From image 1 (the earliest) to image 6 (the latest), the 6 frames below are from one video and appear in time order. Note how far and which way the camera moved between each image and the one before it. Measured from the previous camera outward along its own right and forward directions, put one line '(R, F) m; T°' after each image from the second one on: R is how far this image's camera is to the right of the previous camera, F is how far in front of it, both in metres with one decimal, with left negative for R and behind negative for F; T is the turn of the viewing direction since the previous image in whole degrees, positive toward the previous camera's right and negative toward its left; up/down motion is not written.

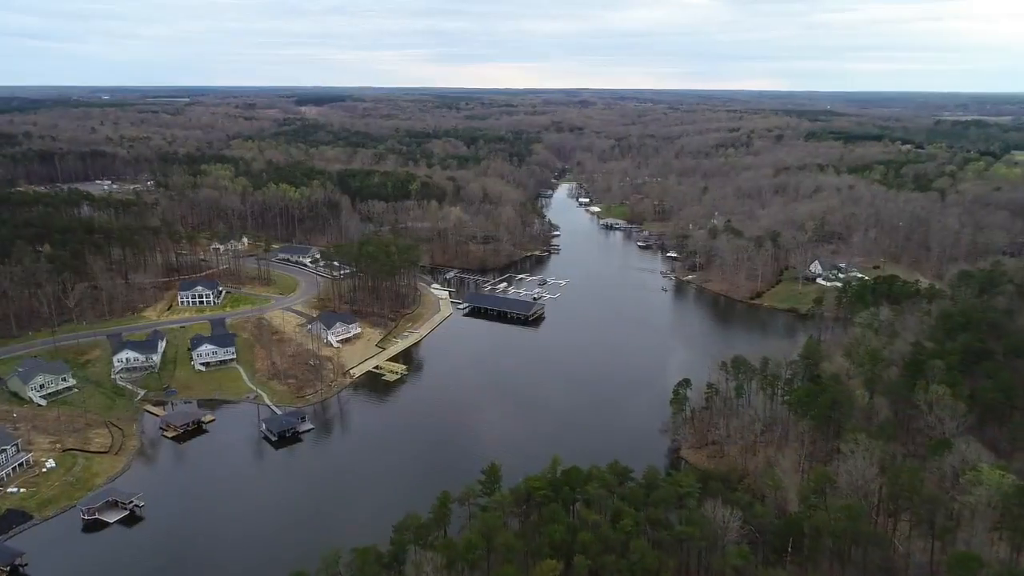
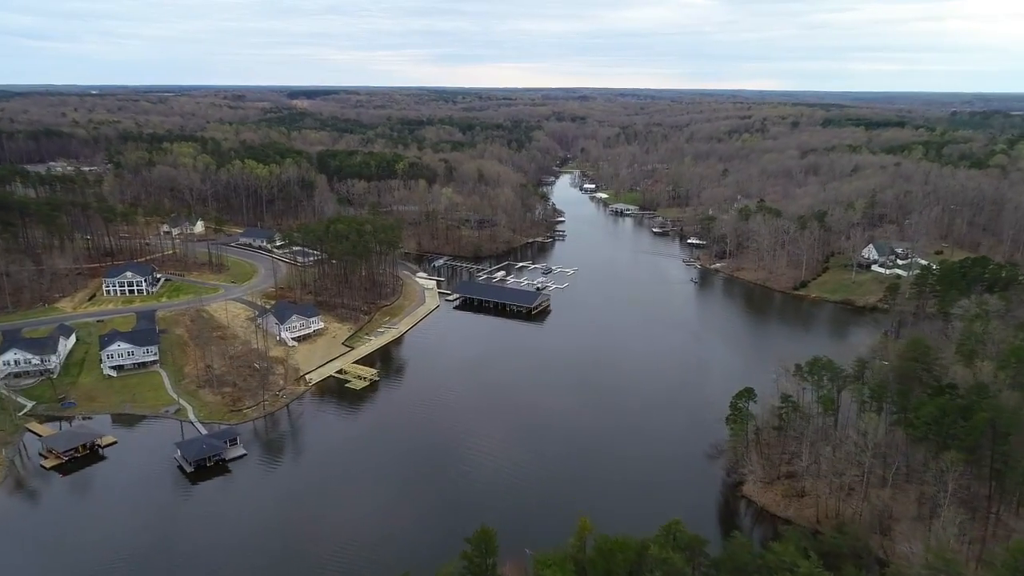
(-0.1, +9.4) m; 0°
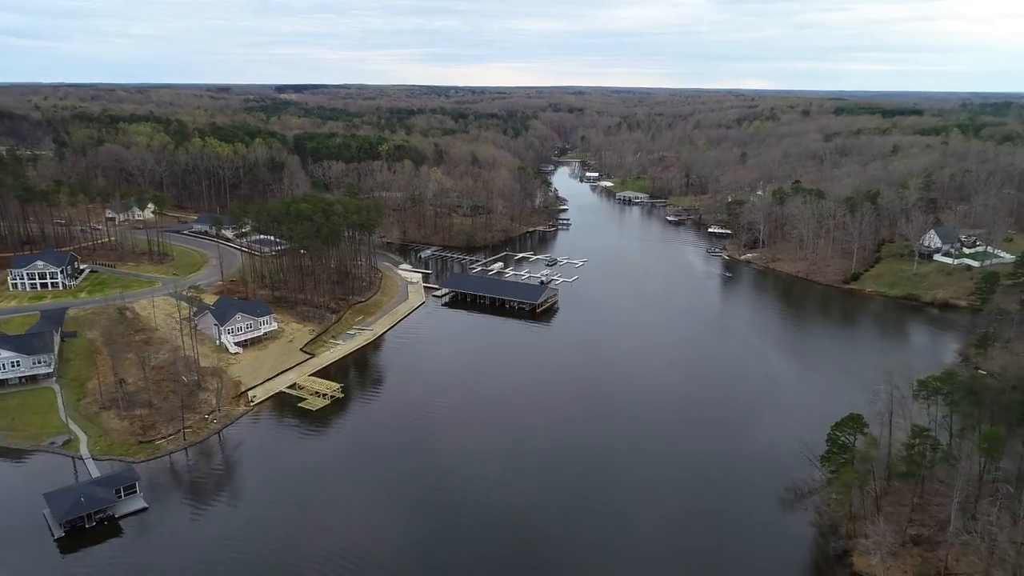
(-0.3, +7.9) m; 0°
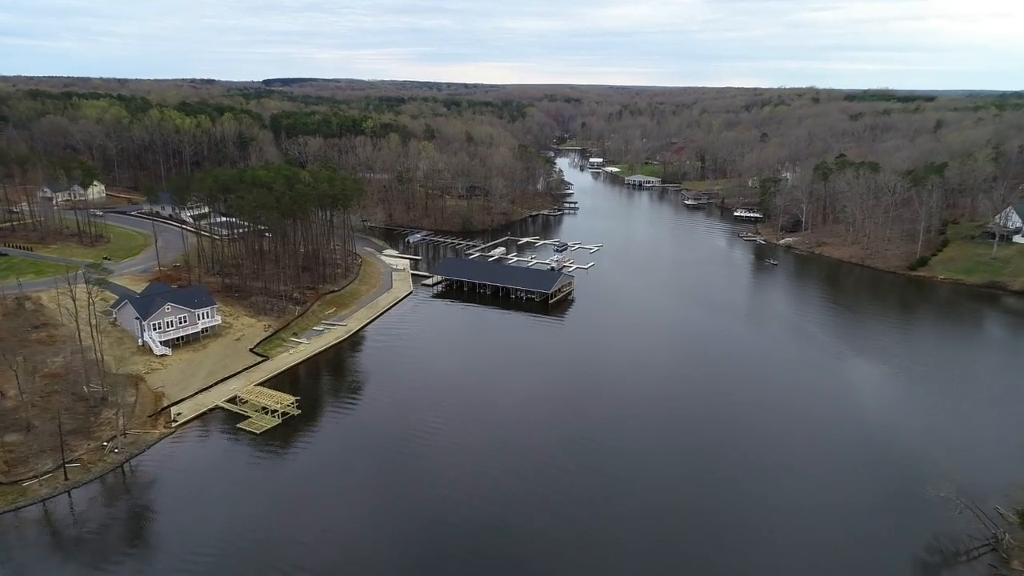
(-0.6, +6.9) m; +1°
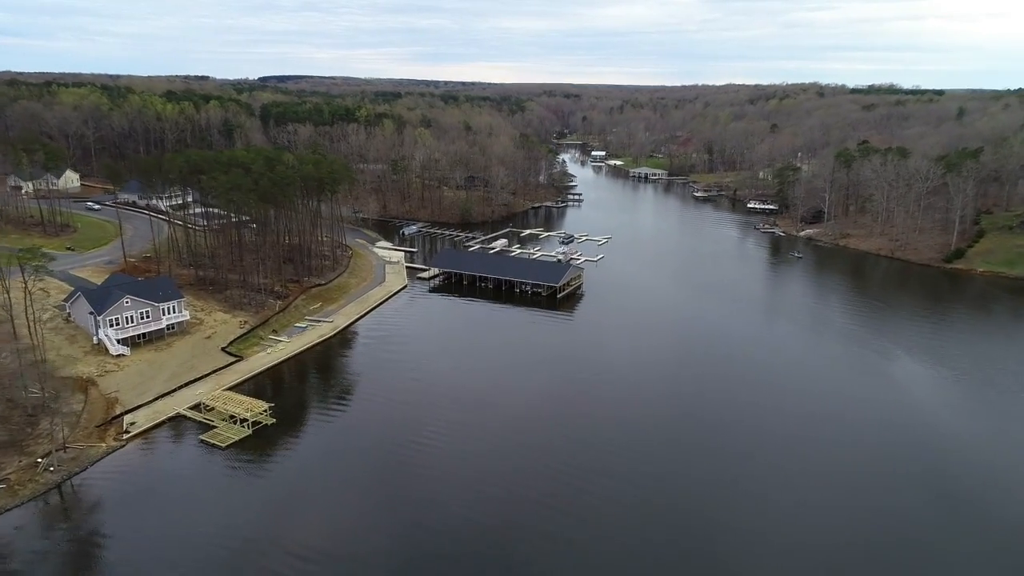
(-0.3, +2.8) m; 0°
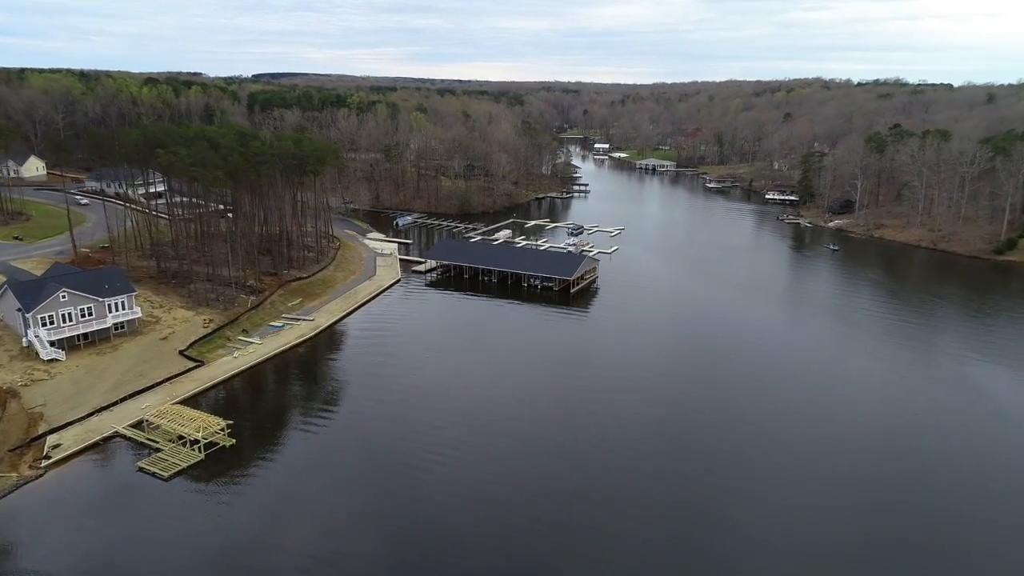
(-0.4, +3.3) m; 0°
